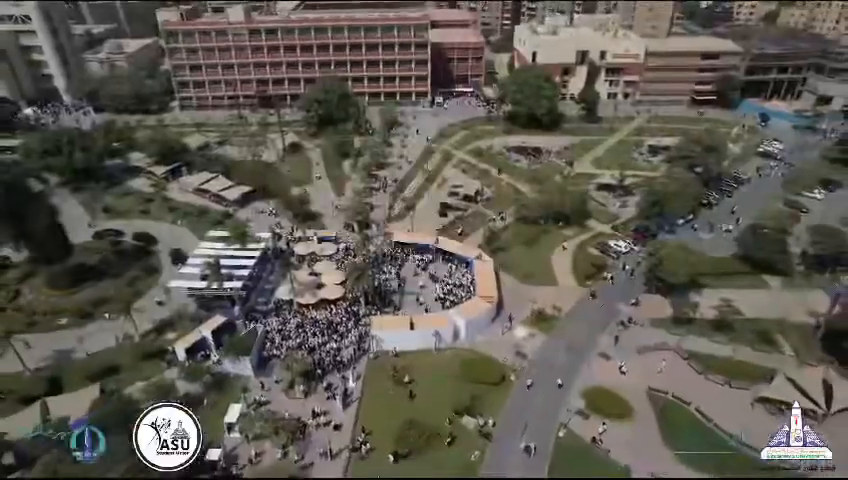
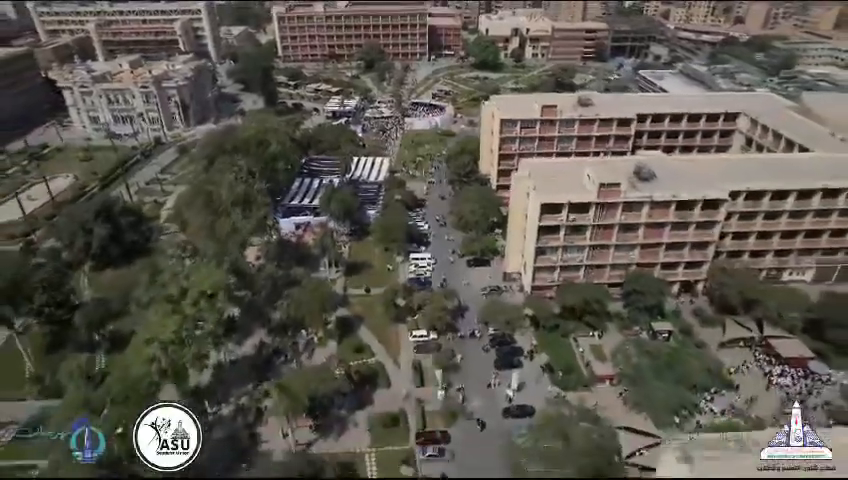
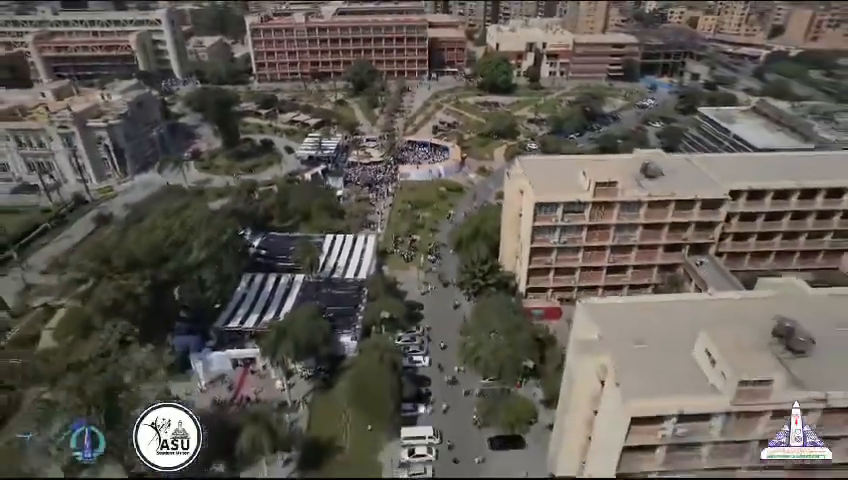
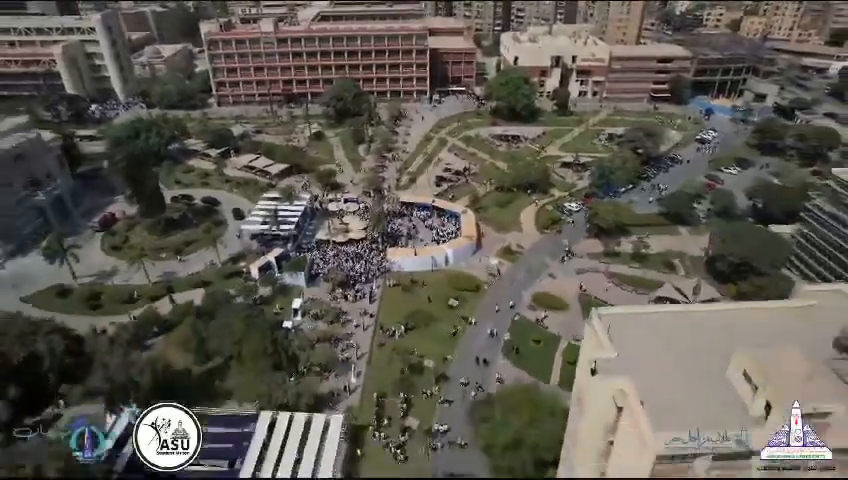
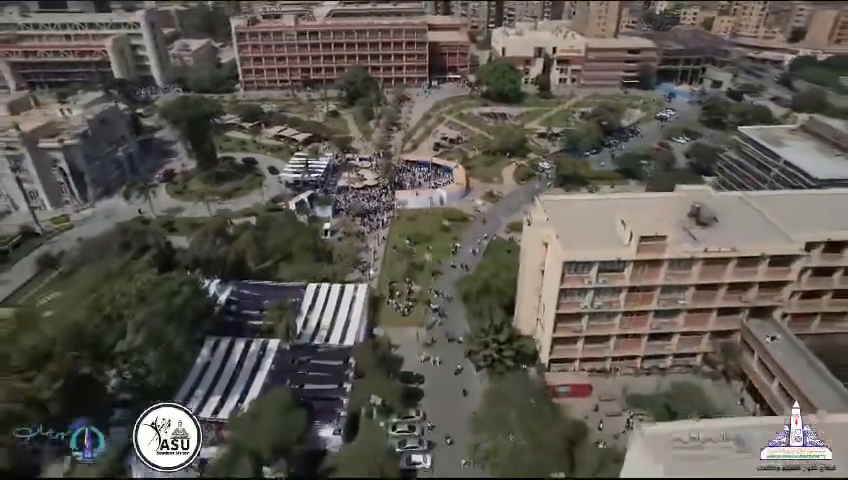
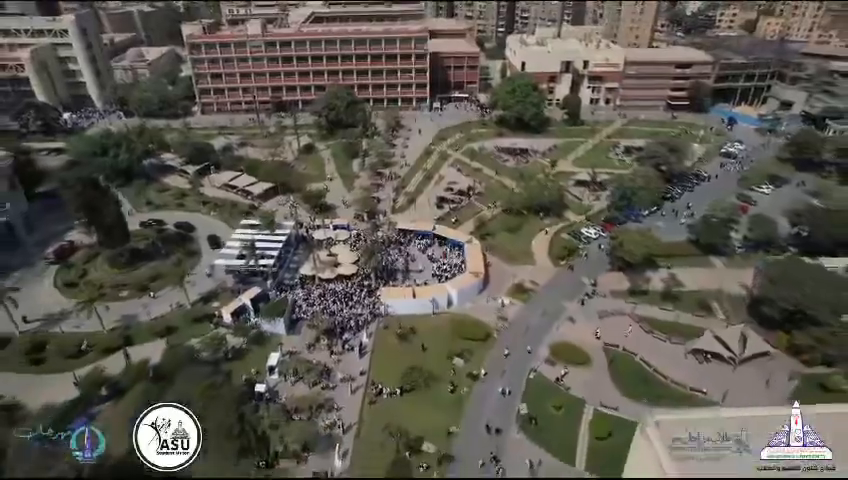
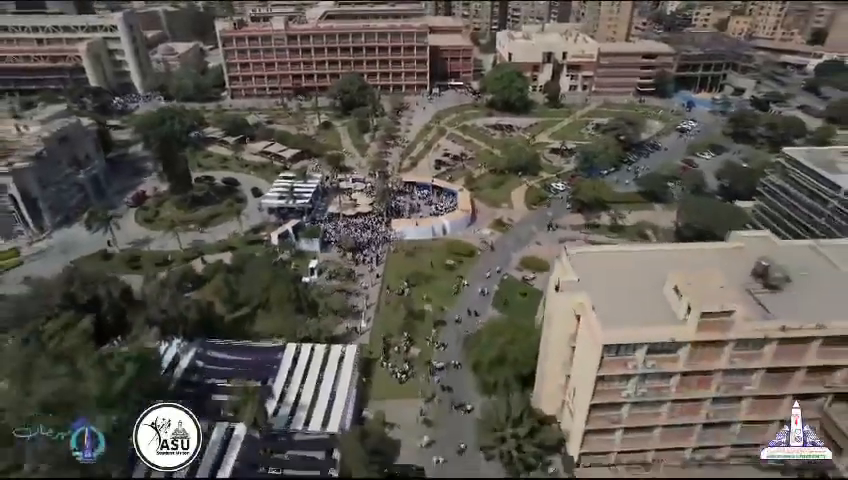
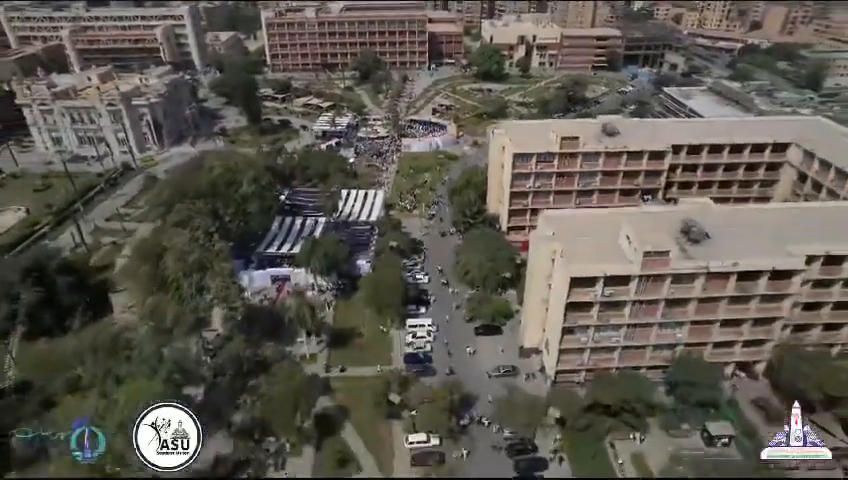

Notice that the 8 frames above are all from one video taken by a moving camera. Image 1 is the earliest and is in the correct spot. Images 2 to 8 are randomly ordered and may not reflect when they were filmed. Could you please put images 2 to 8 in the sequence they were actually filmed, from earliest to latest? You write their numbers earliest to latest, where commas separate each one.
6, 4, 7, 5, 3, 8, 2
